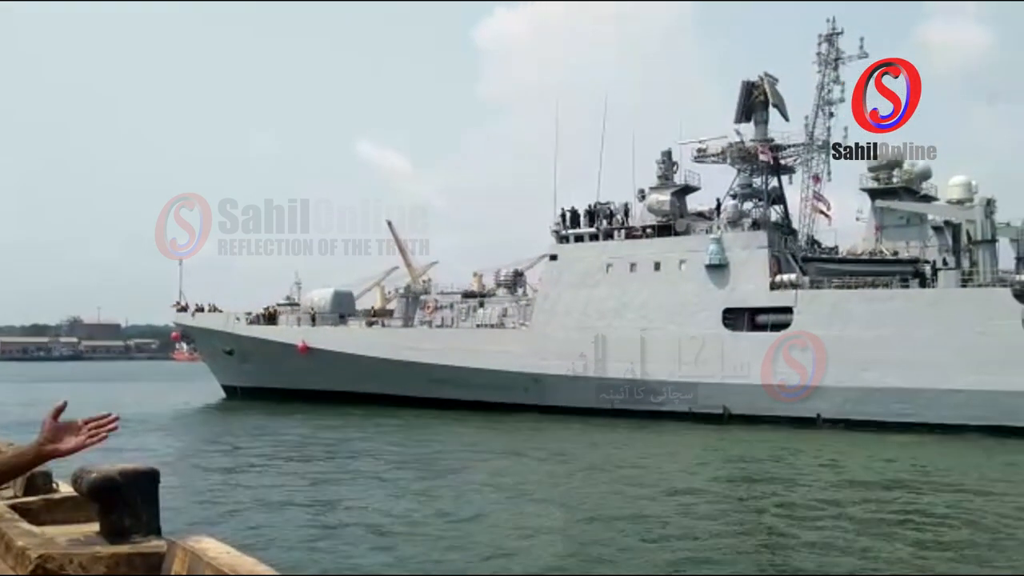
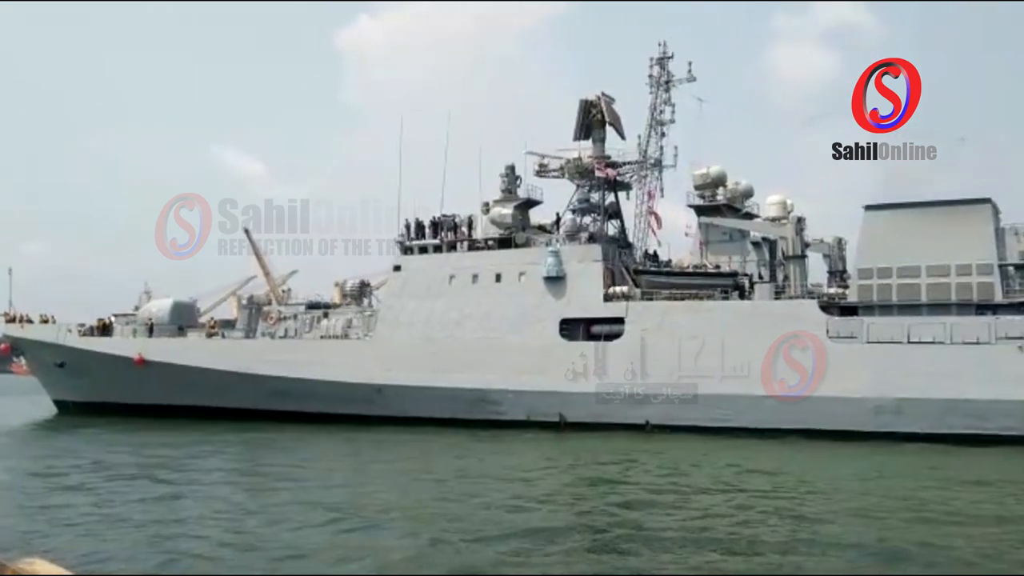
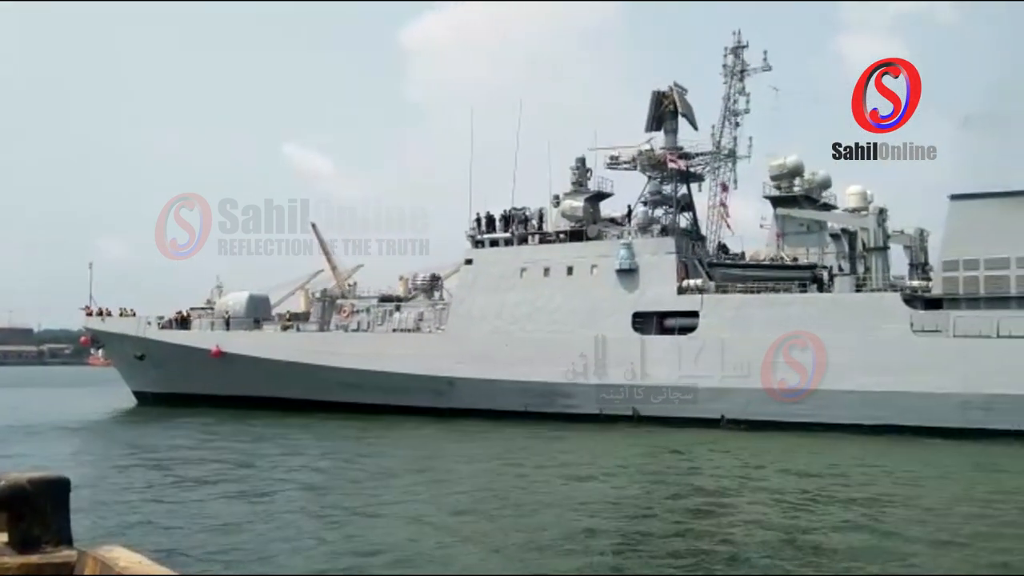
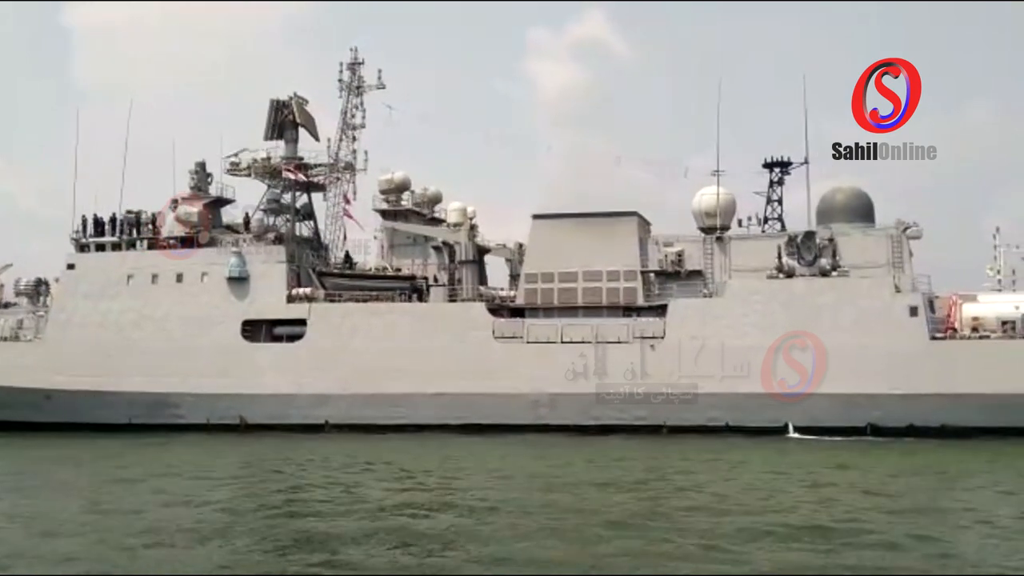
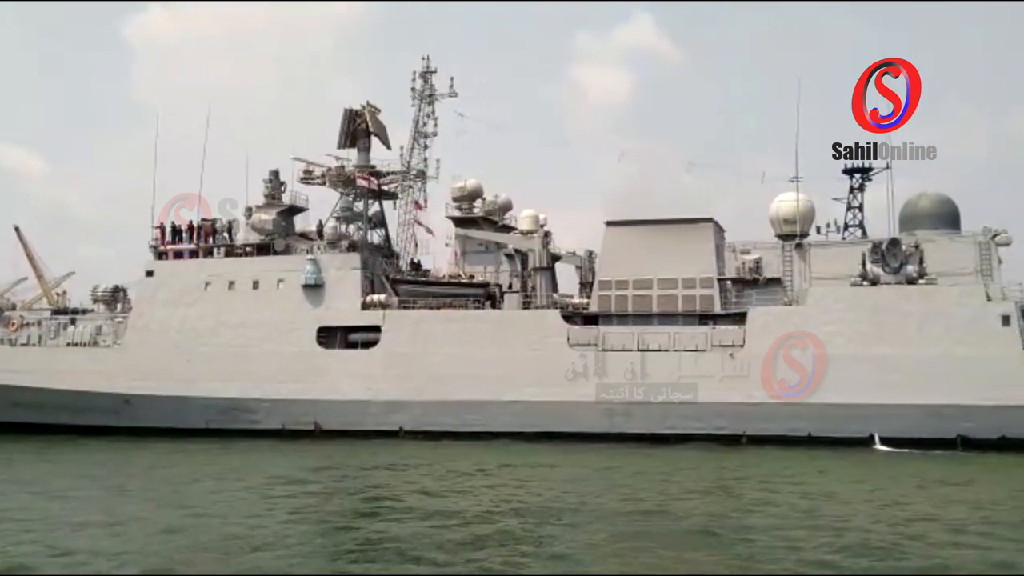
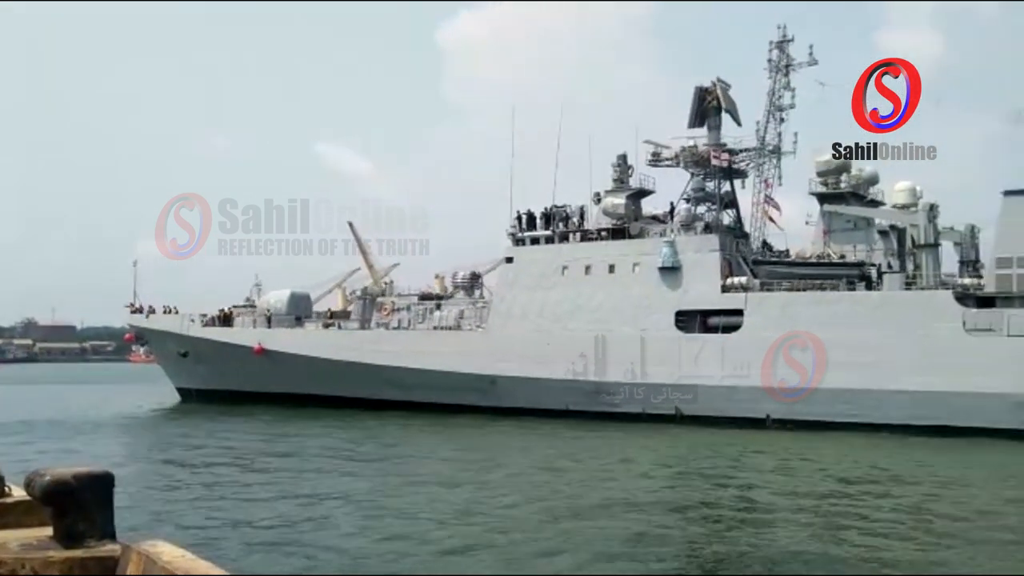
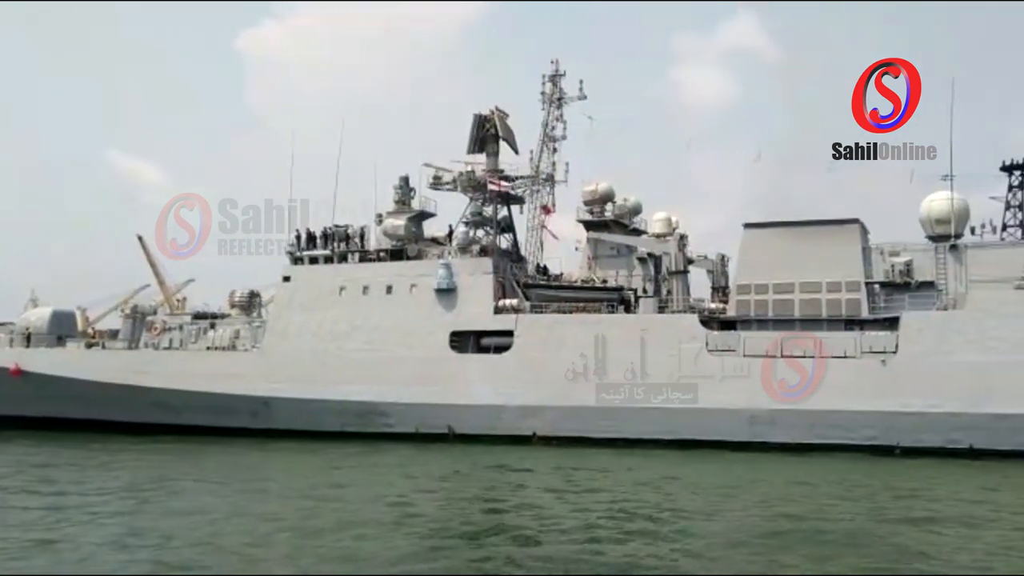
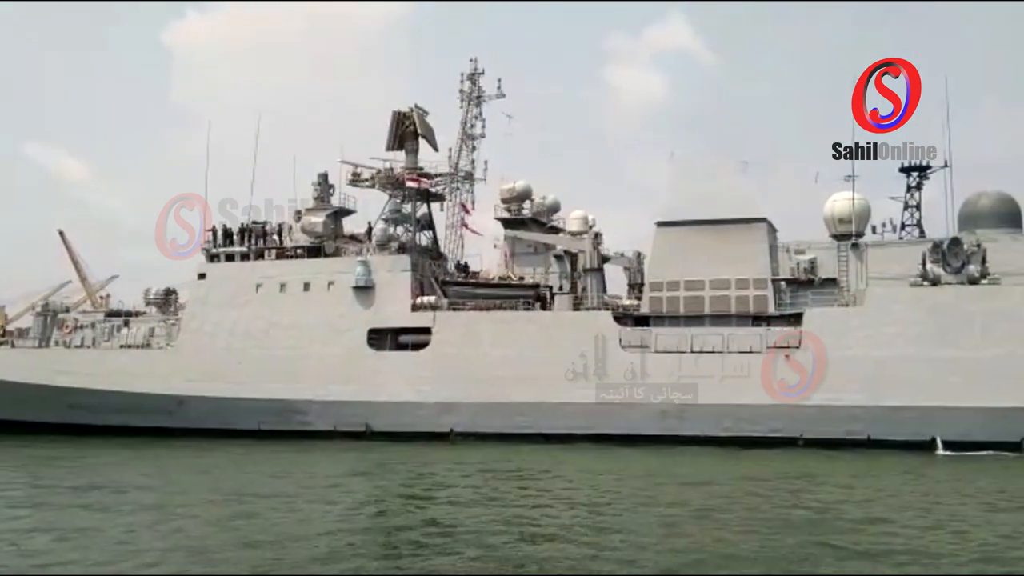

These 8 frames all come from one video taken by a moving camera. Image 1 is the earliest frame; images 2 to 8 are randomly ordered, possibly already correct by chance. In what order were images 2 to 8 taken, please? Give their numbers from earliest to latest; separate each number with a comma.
6, 3, 2, 7, 8, 5, 4
